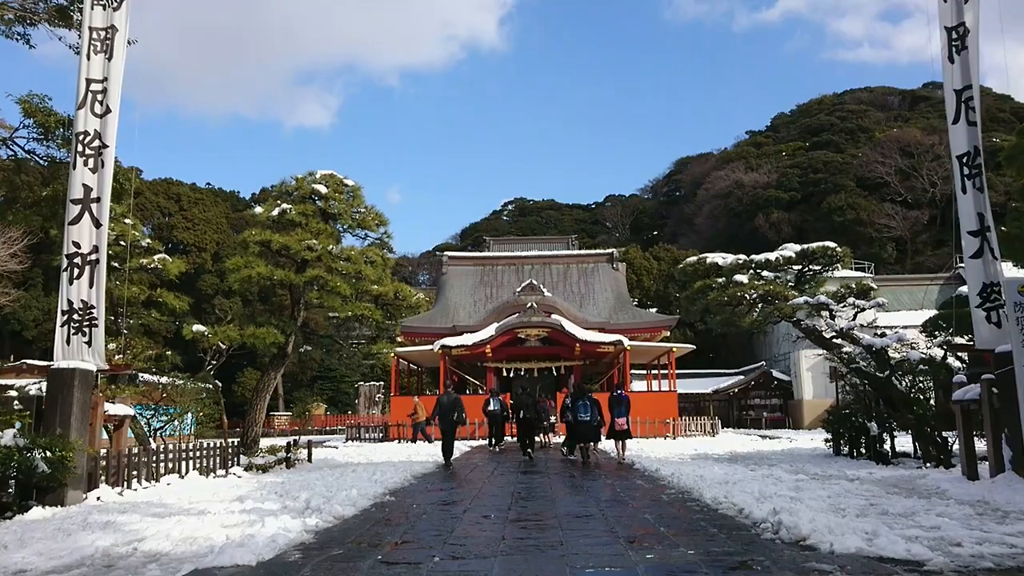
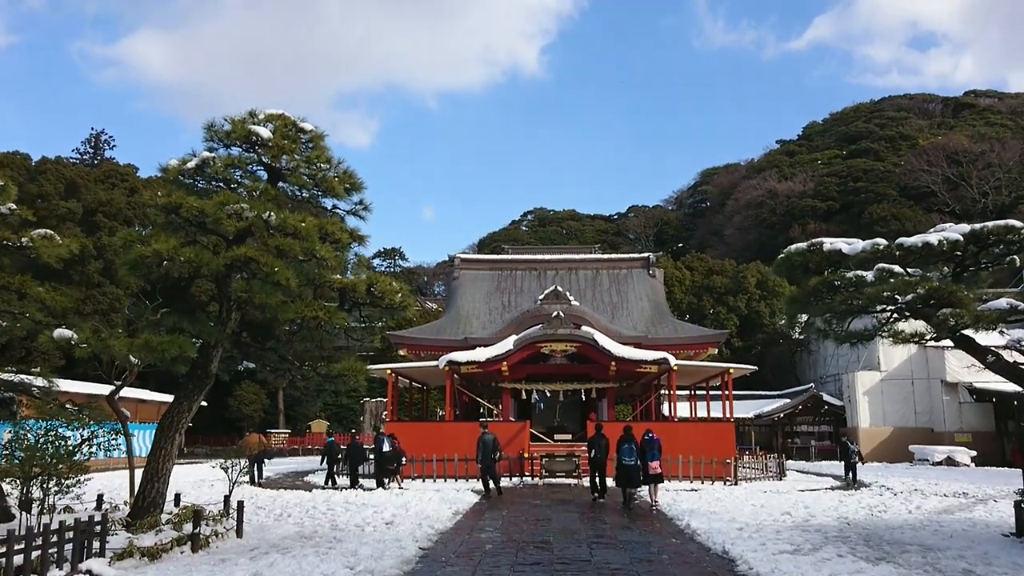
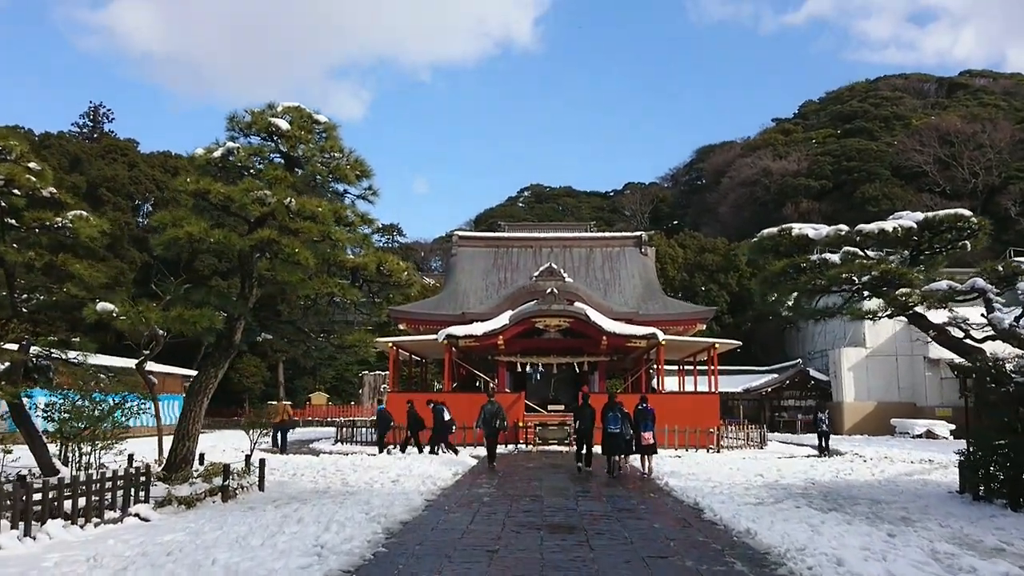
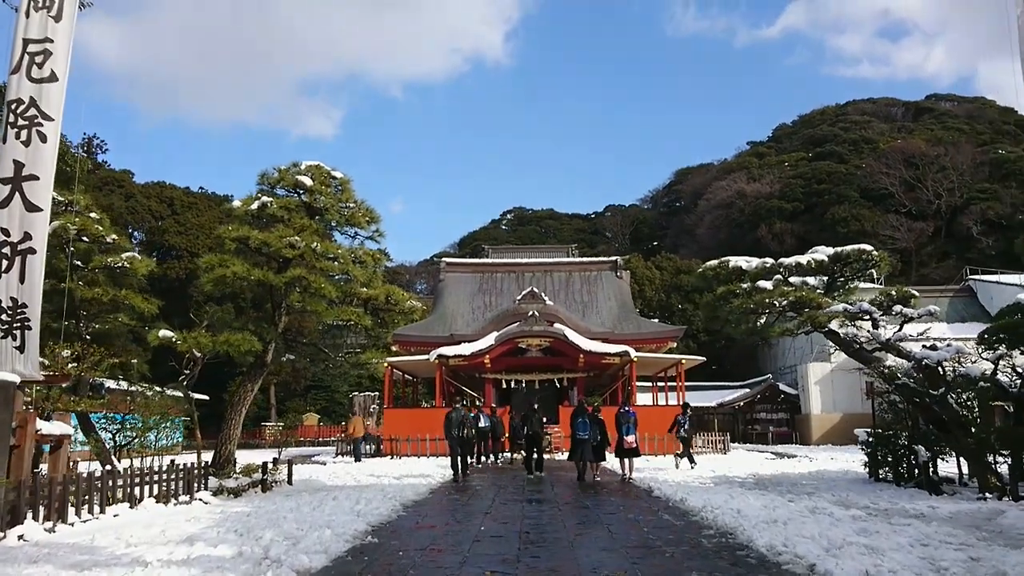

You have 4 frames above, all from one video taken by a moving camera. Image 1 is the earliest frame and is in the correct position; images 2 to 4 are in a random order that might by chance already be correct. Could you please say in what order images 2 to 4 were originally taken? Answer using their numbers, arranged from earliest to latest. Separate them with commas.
4, 3, 2
